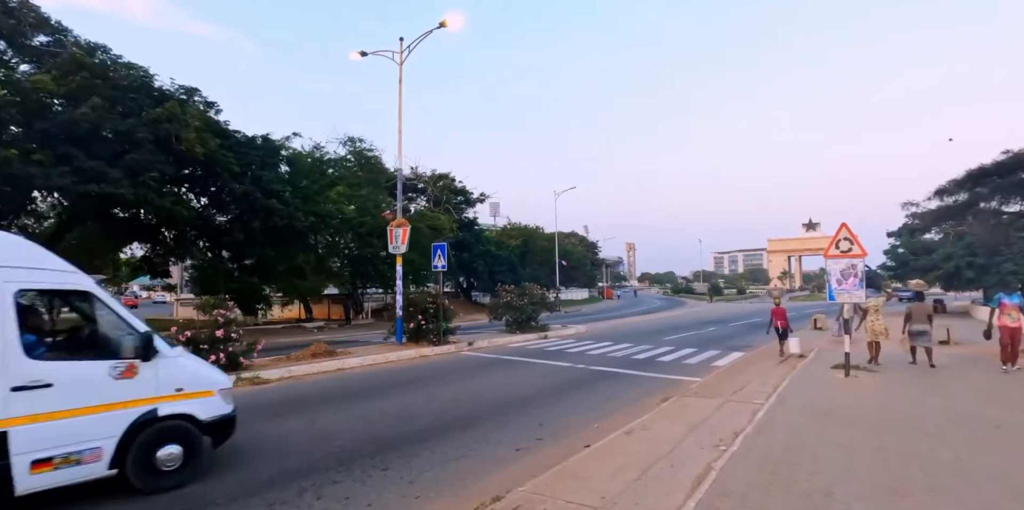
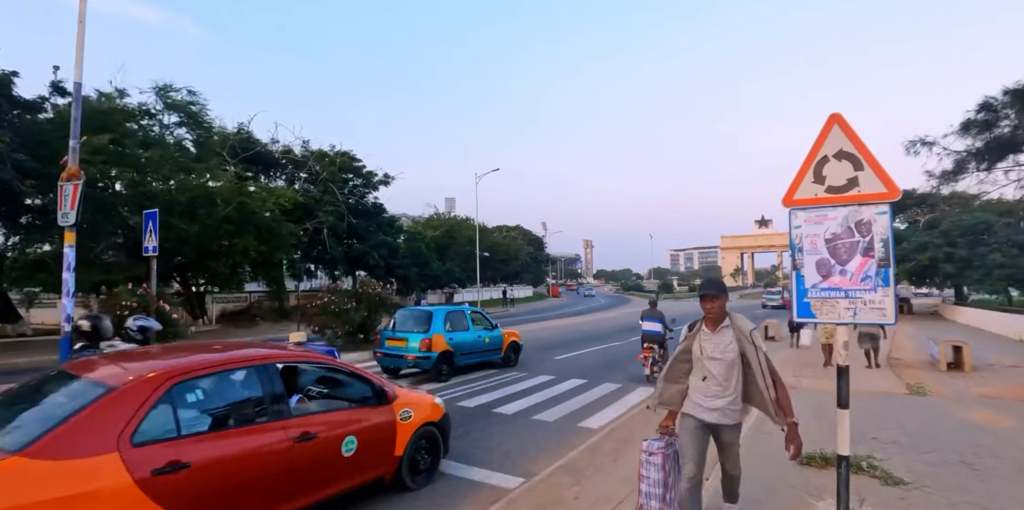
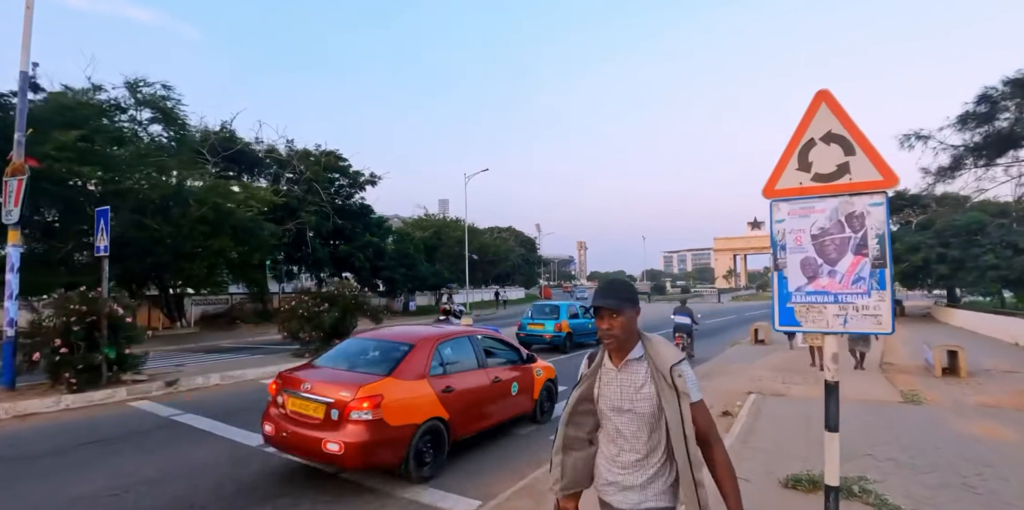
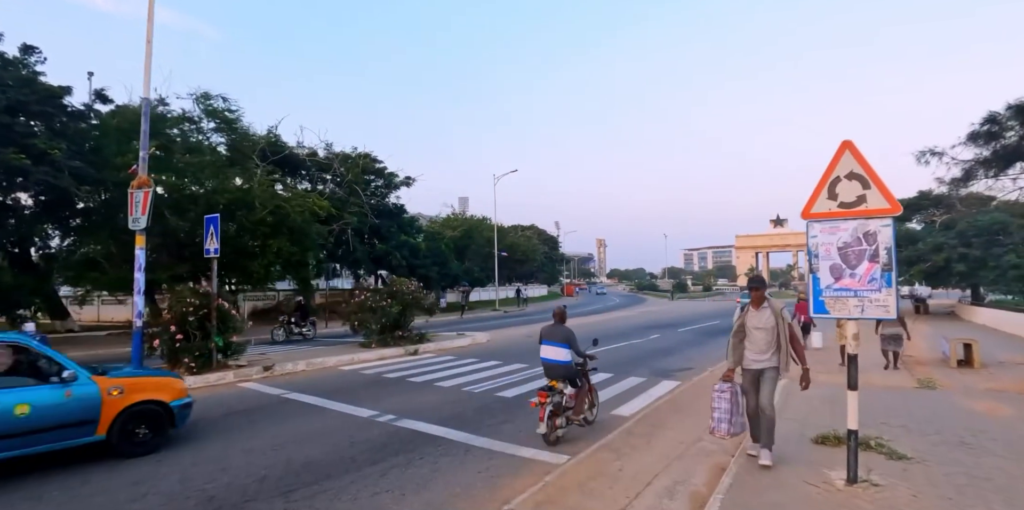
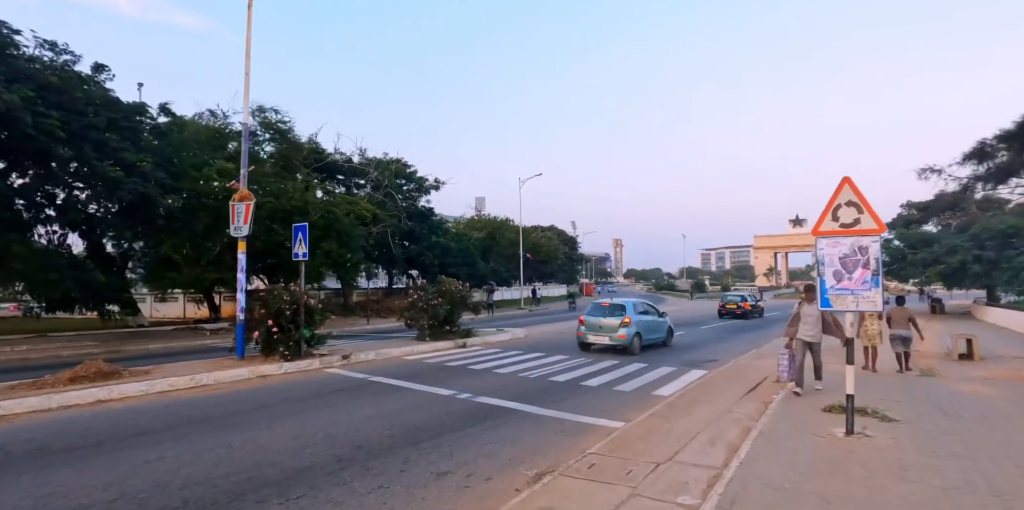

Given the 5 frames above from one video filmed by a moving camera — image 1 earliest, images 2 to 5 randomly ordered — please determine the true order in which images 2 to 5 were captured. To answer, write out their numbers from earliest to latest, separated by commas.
5, 4, 2, 3
